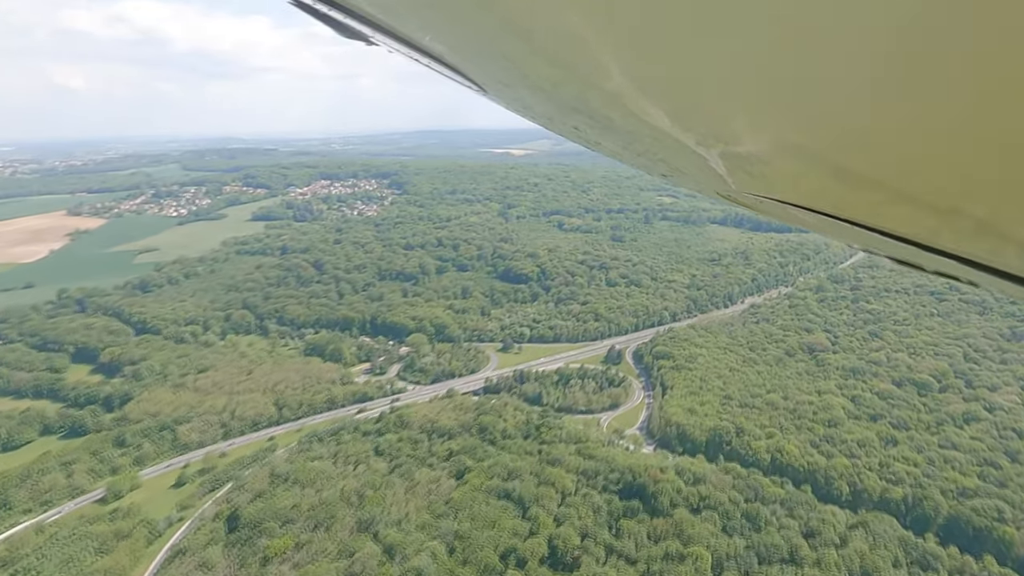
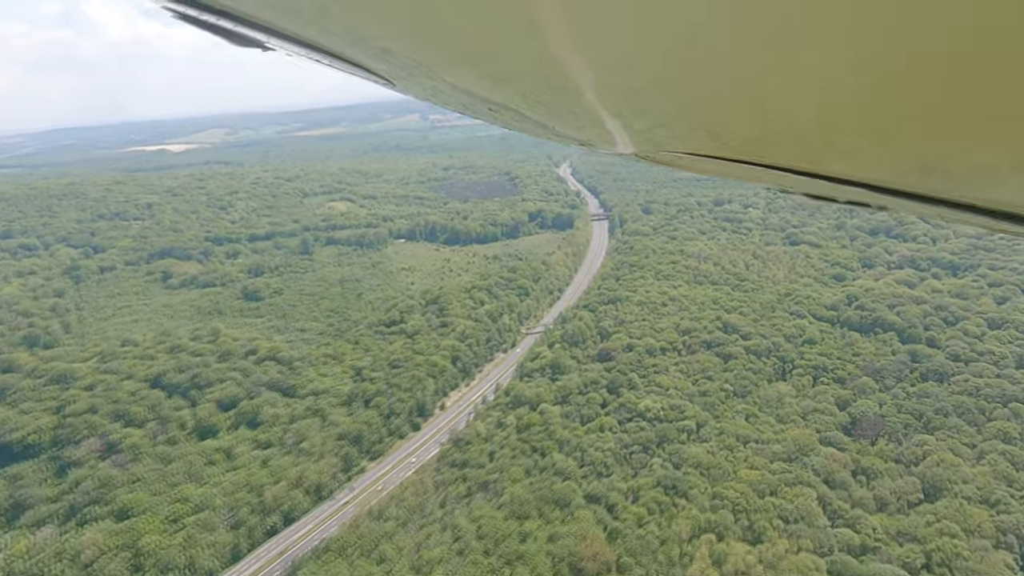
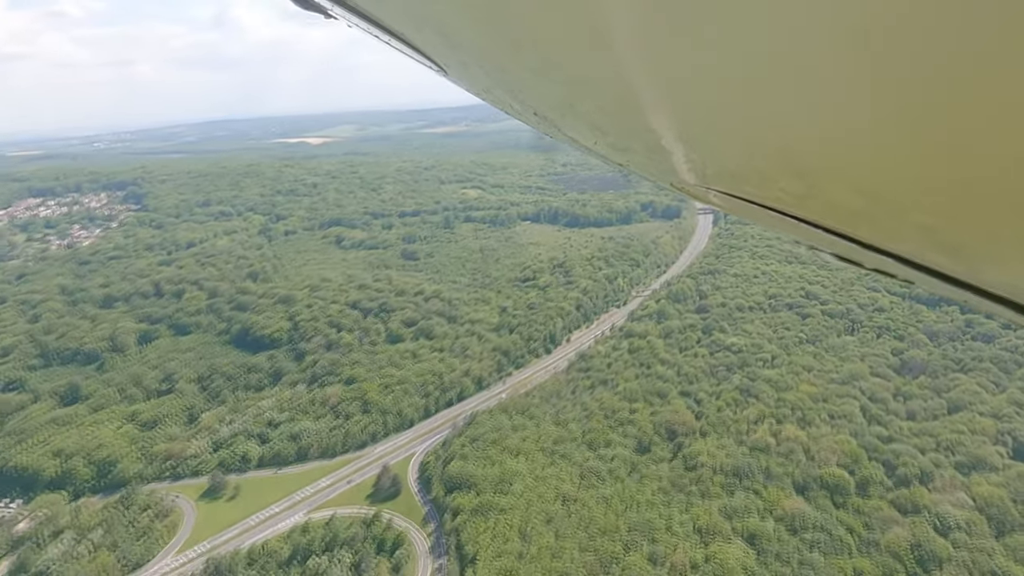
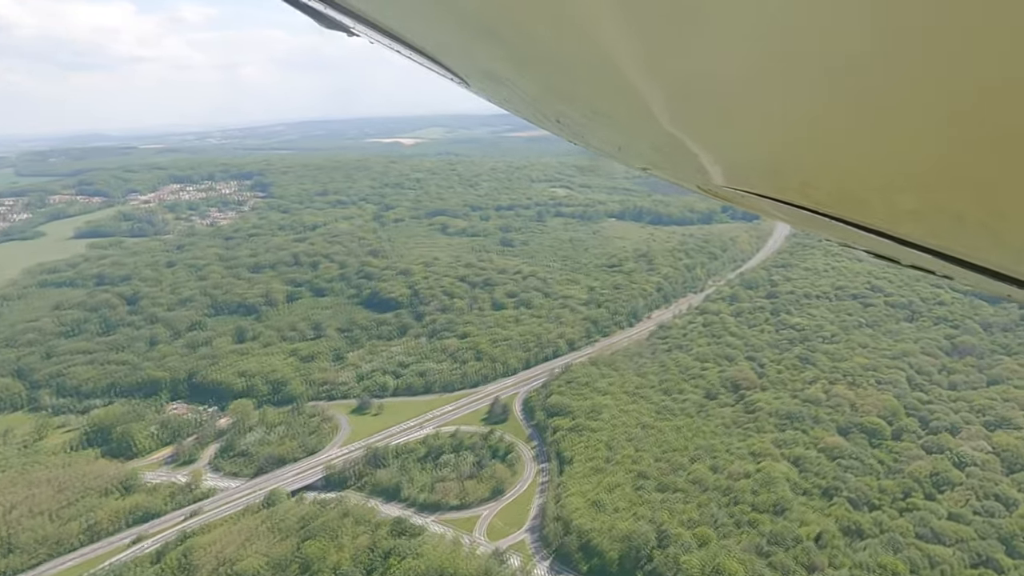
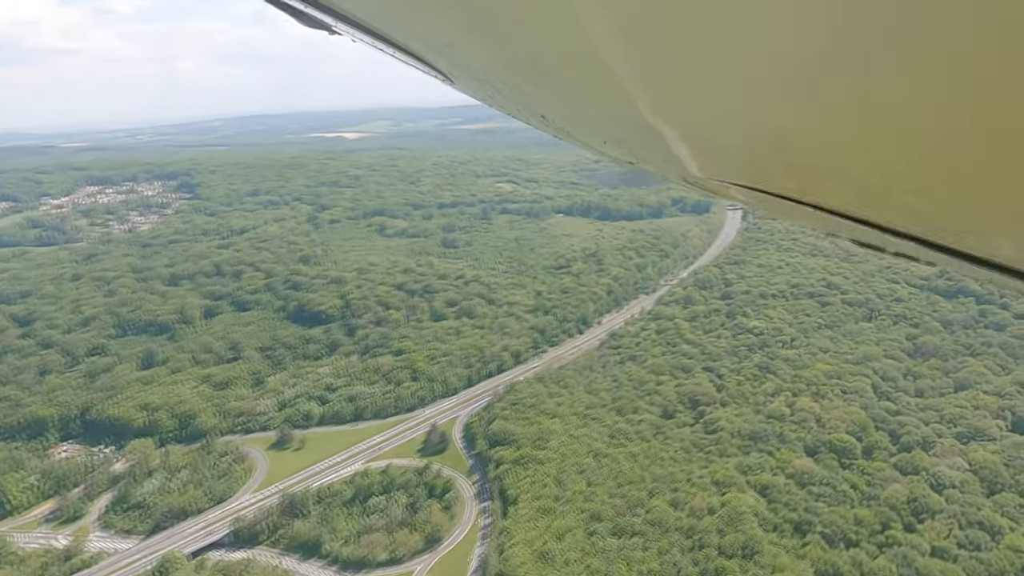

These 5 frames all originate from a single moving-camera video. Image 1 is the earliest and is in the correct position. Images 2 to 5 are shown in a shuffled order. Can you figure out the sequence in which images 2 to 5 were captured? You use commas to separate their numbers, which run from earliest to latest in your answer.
4, 5, 3, 2
